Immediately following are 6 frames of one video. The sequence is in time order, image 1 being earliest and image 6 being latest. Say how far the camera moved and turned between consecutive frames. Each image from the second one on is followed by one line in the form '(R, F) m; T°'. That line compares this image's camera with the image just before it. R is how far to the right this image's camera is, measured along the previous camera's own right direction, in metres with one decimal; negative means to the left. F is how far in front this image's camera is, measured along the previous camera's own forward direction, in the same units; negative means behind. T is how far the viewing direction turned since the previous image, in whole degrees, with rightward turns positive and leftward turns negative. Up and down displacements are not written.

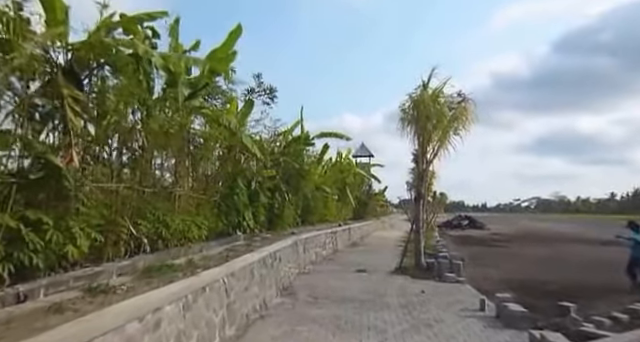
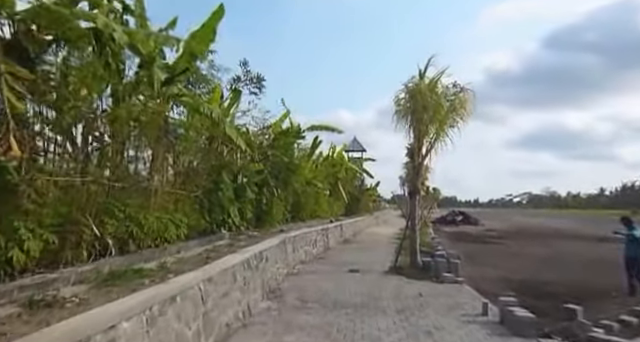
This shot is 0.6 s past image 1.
(0.0, +0.6) m; +1°
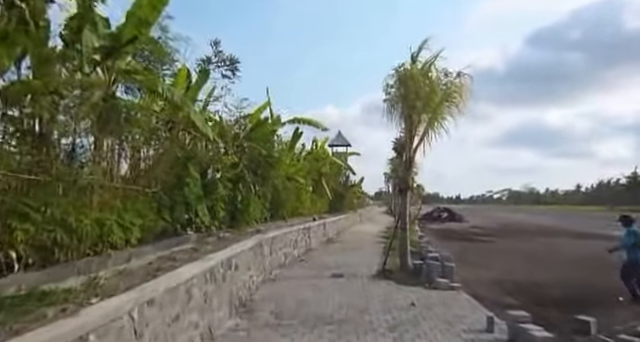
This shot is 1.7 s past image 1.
(+0.1, +1.1) m; +2°
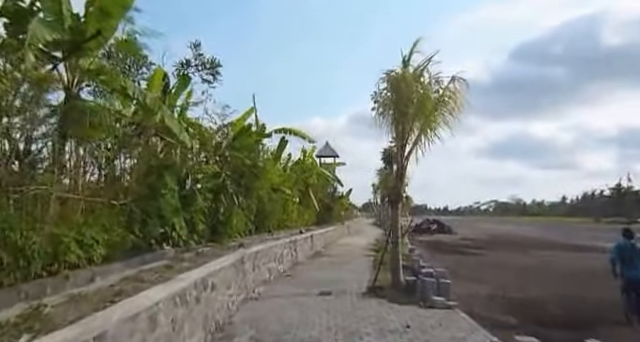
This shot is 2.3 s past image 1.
(0.0, +0.6) m; +2°
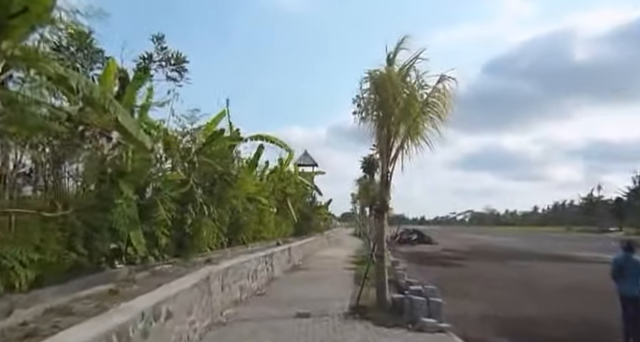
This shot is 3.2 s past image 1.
(0.0, +0.9) m; +3°
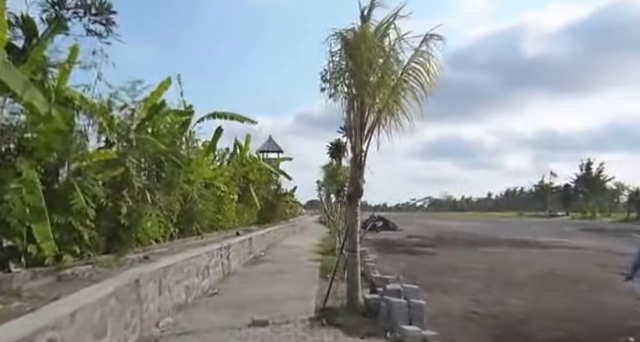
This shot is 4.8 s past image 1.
(+0.1, +1.4) m; +5°
